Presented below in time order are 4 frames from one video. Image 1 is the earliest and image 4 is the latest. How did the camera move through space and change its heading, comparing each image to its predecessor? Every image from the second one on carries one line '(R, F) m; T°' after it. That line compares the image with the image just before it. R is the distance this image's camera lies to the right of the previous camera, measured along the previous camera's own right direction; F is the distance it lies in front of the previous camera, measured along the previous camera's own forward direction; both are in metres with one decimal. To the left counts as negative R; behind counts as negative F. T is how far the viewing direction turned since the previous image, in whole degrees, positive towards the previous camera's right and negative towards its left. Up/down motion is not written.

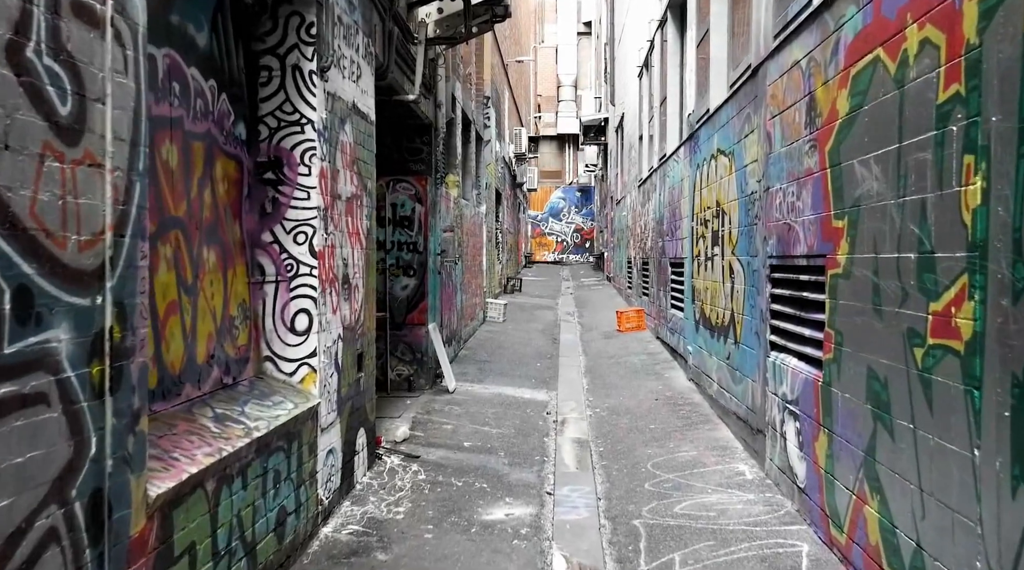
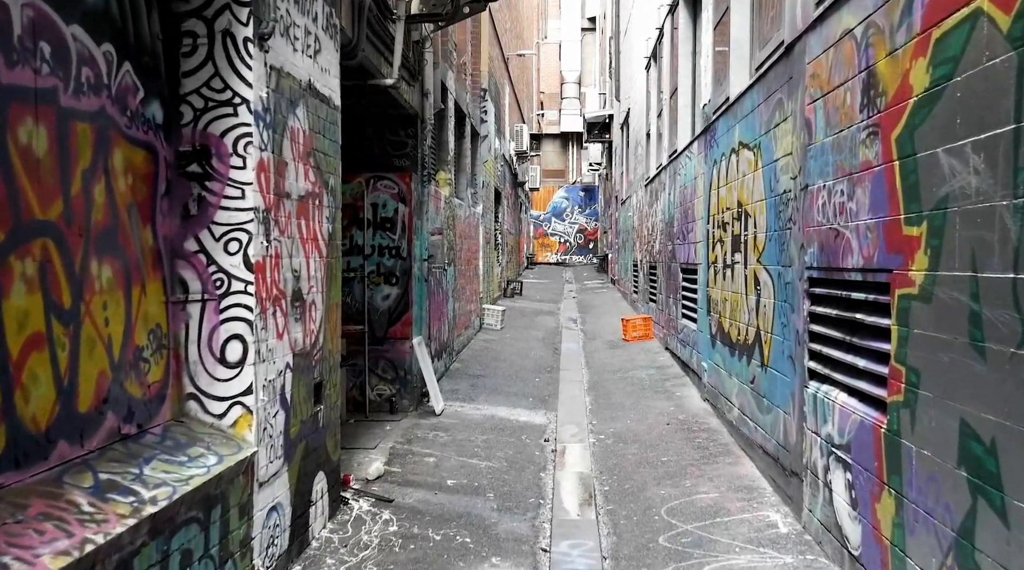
(+0.1, +1.0) m; 0°
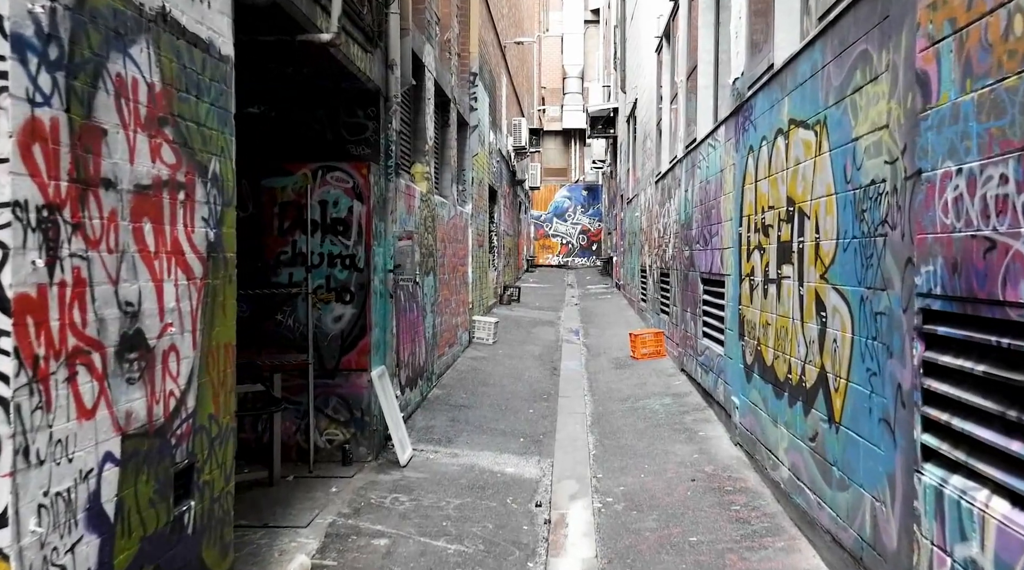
(+0.1, +1.7) m; 0°
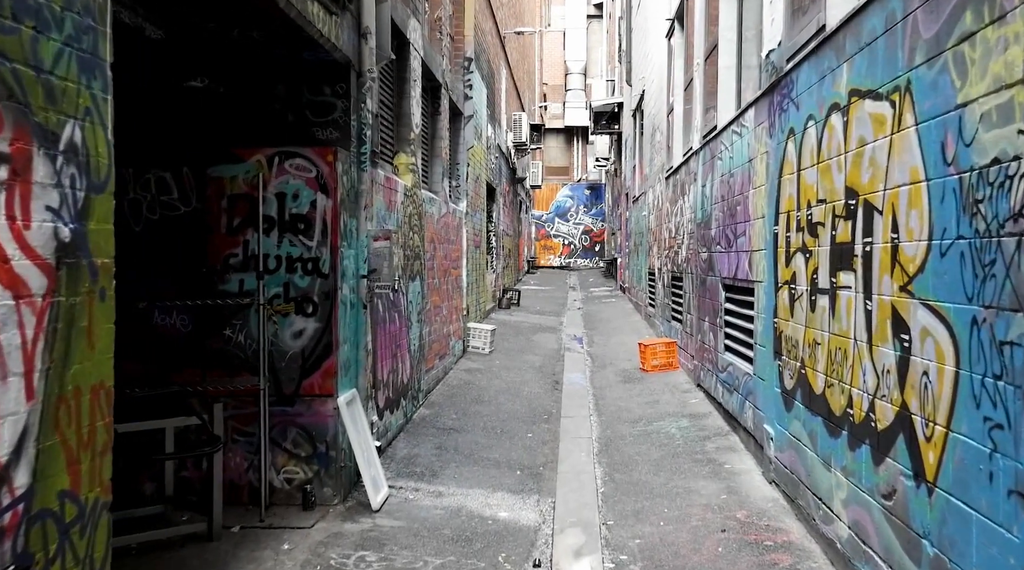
(0.0, +1.1) m; 0°
